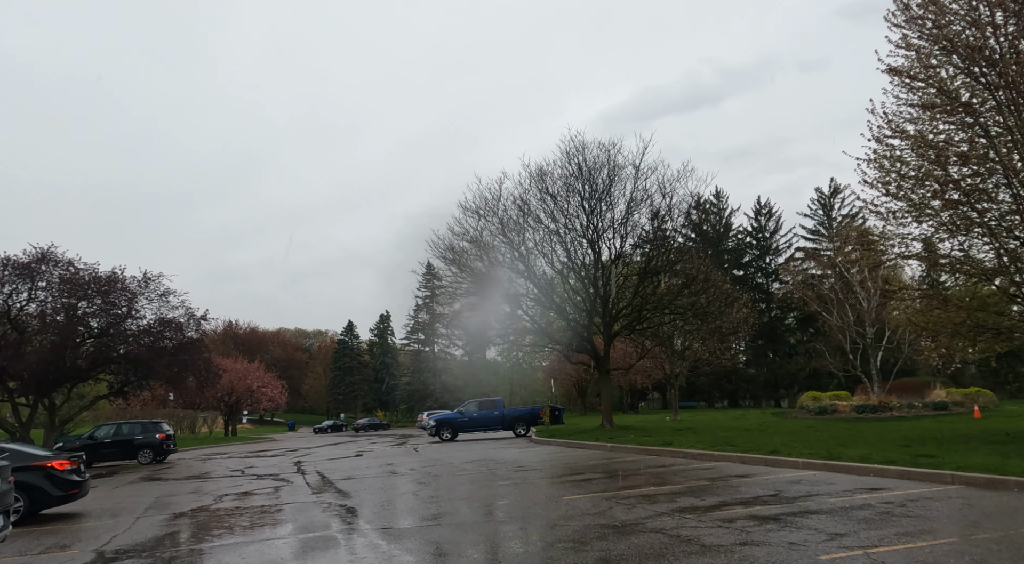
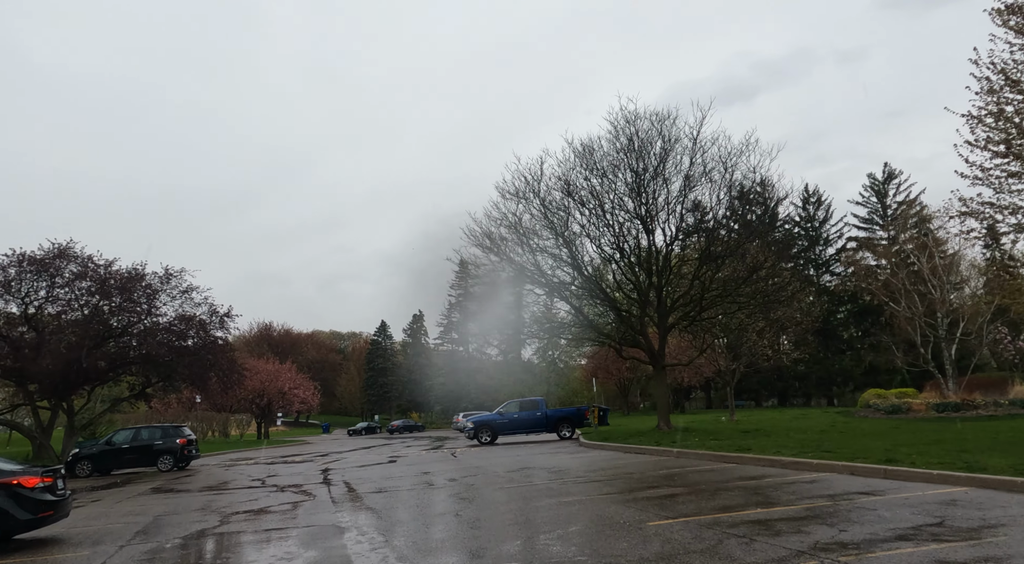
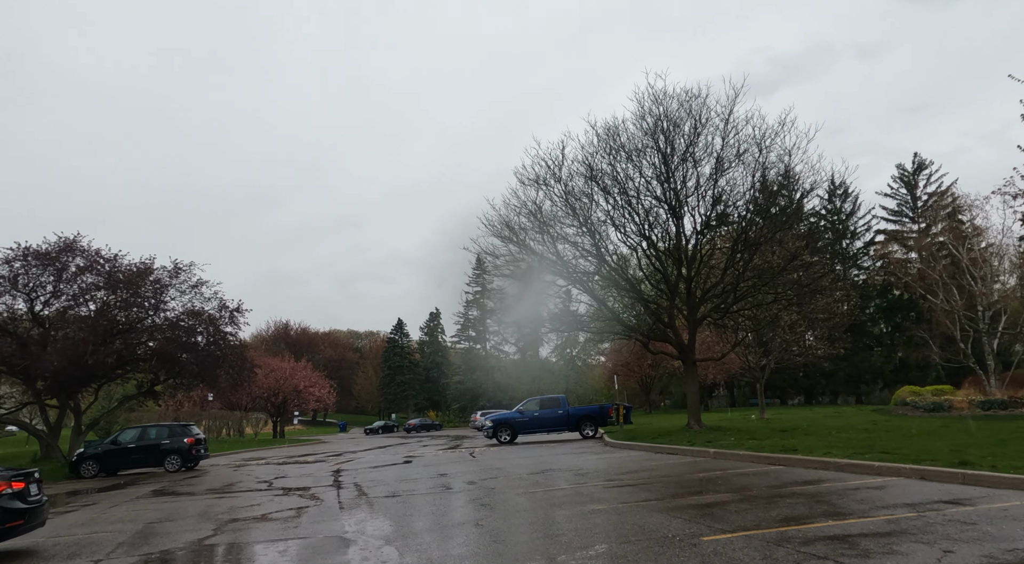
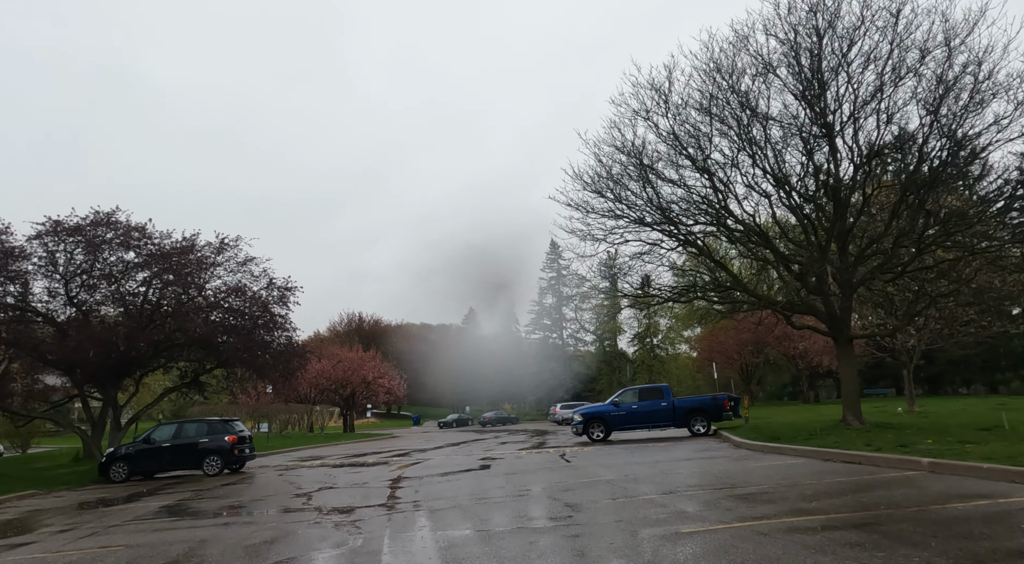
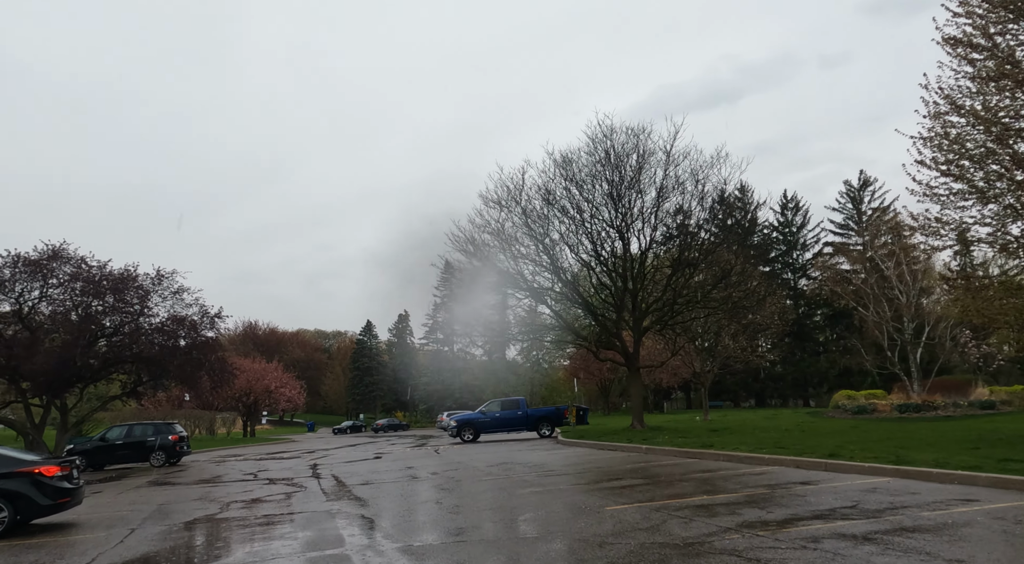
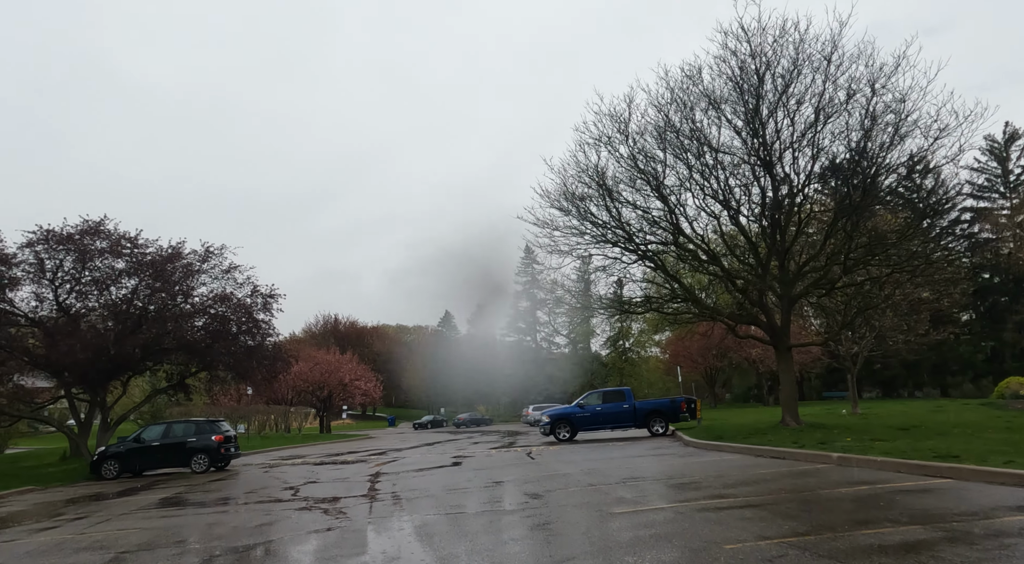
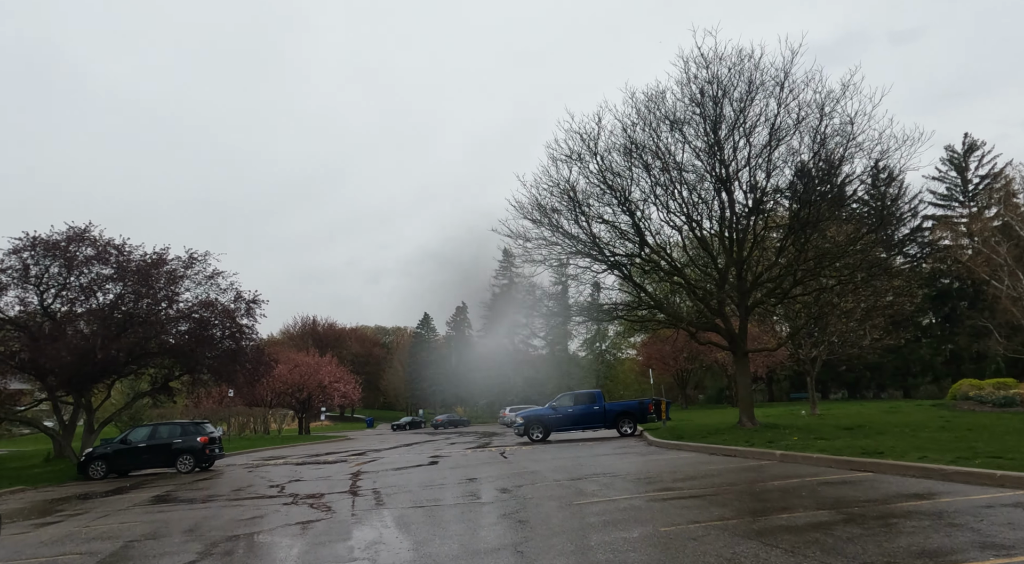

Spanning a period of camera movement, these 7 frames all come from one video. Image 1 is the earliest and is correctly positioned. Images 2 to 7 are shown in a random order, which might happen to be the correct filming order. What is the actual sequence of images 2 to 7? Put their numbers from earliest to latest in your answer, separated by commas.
5, 2, 3, 7, 6, 4
